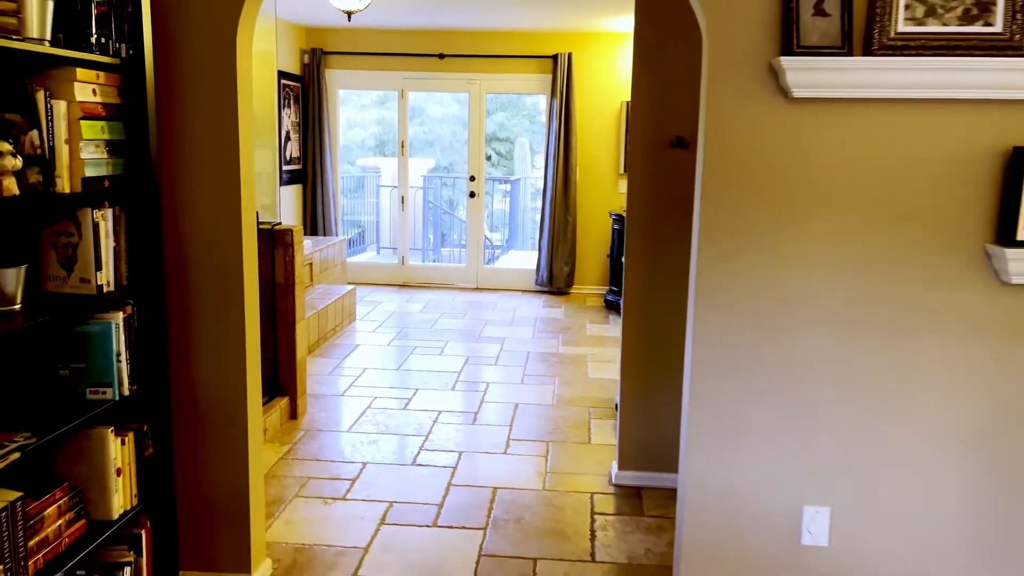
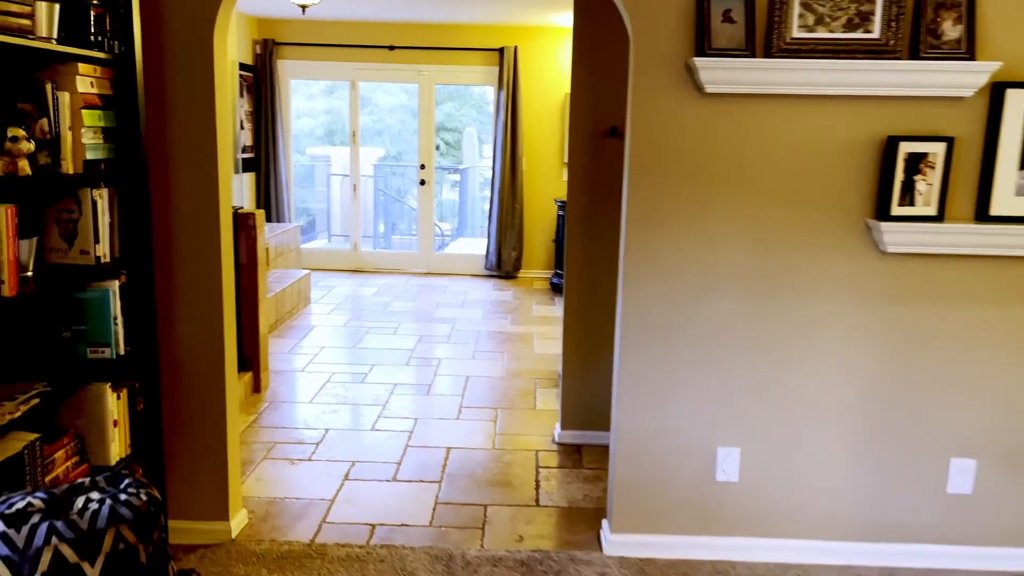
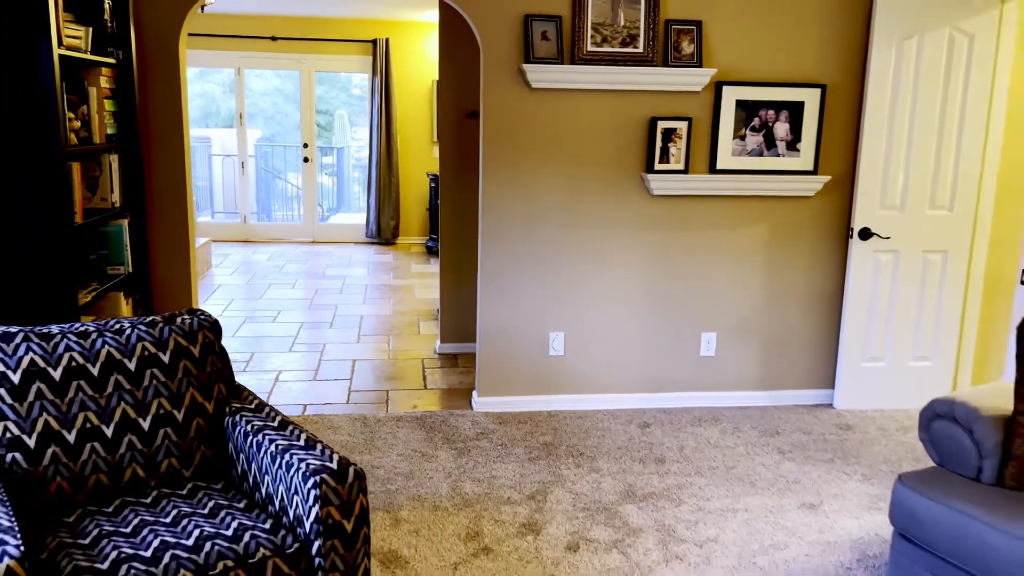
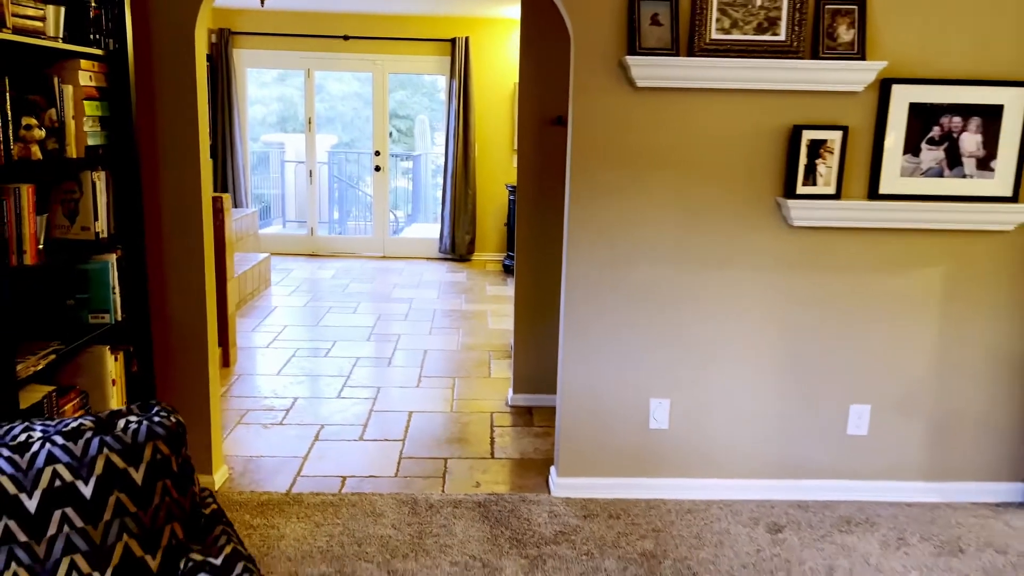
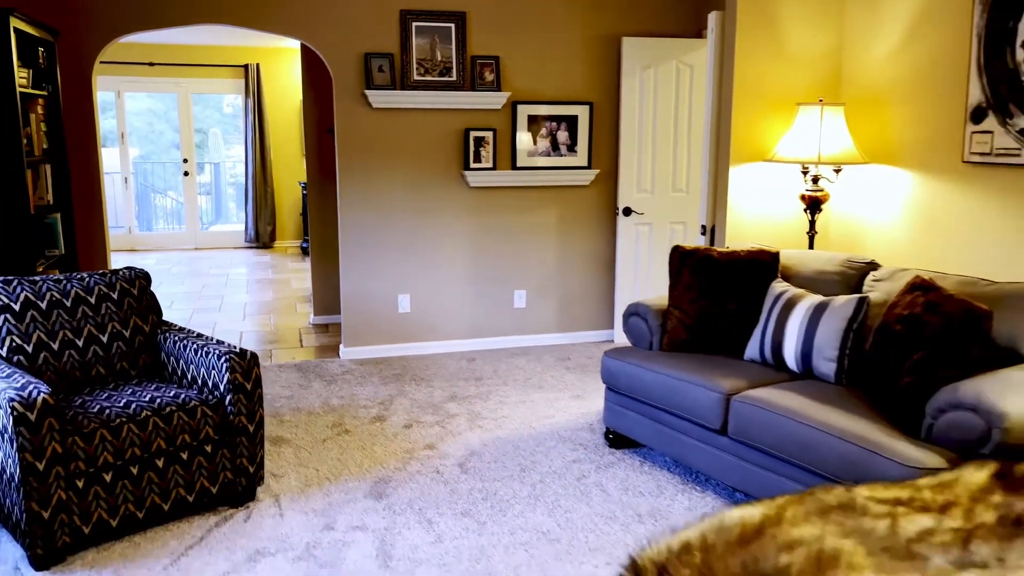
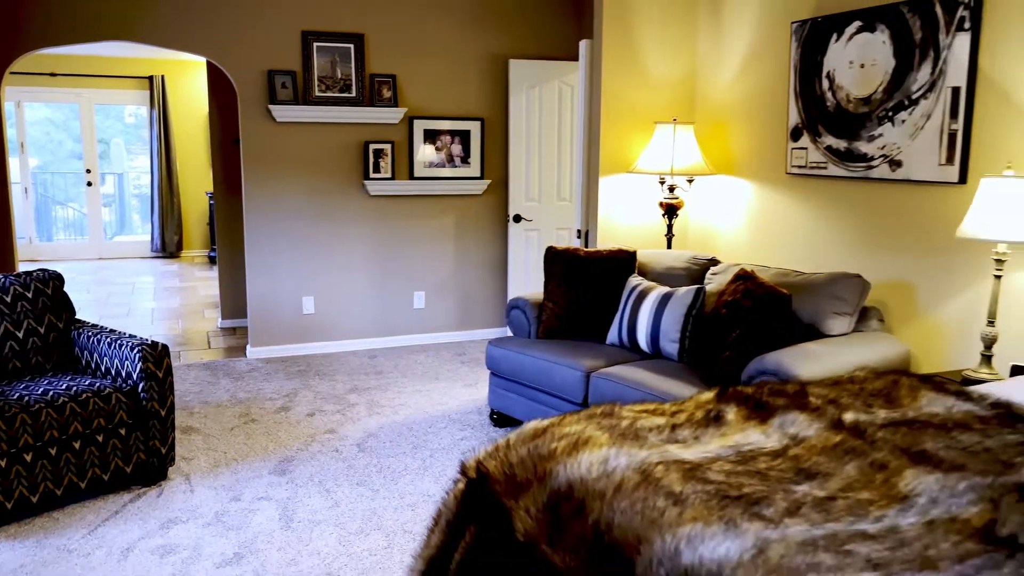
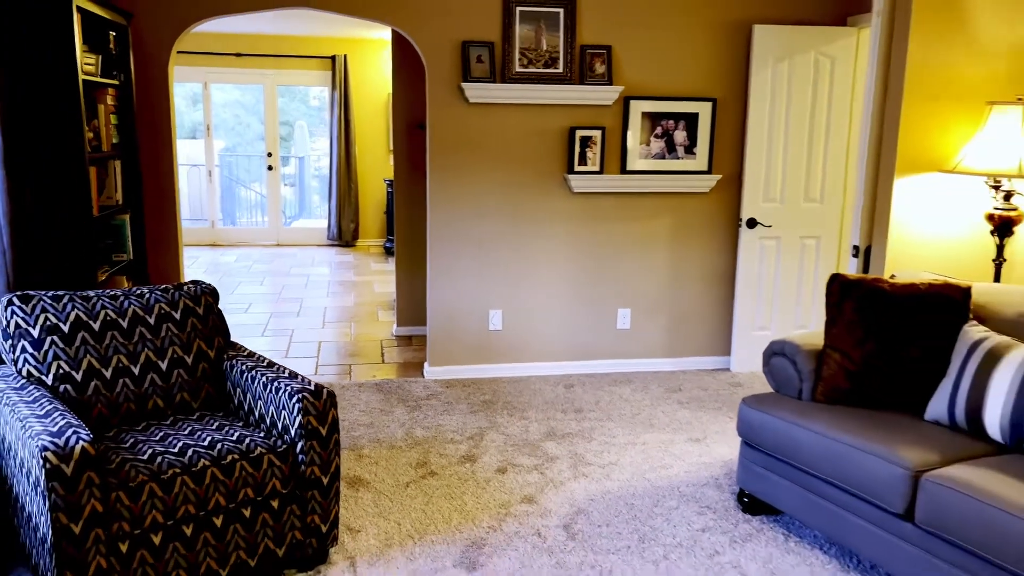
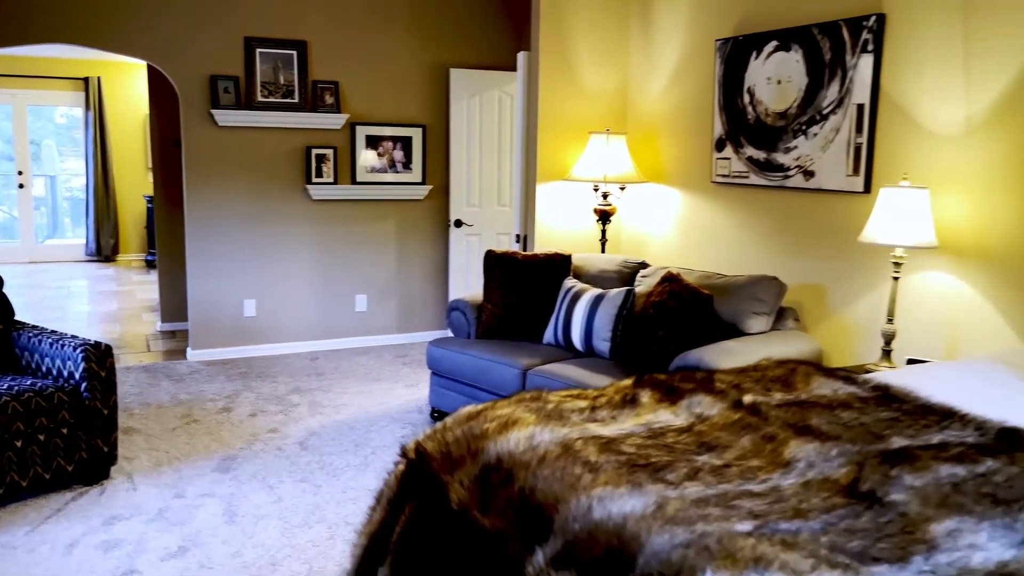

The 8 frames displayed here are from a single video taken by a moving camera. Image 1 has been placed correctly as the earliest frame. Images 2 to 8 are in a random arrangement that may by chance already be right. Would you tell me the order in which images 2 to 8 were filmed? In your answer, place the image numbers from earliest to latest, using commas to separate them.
2, 4, 3, 7, 5, 6, 8
